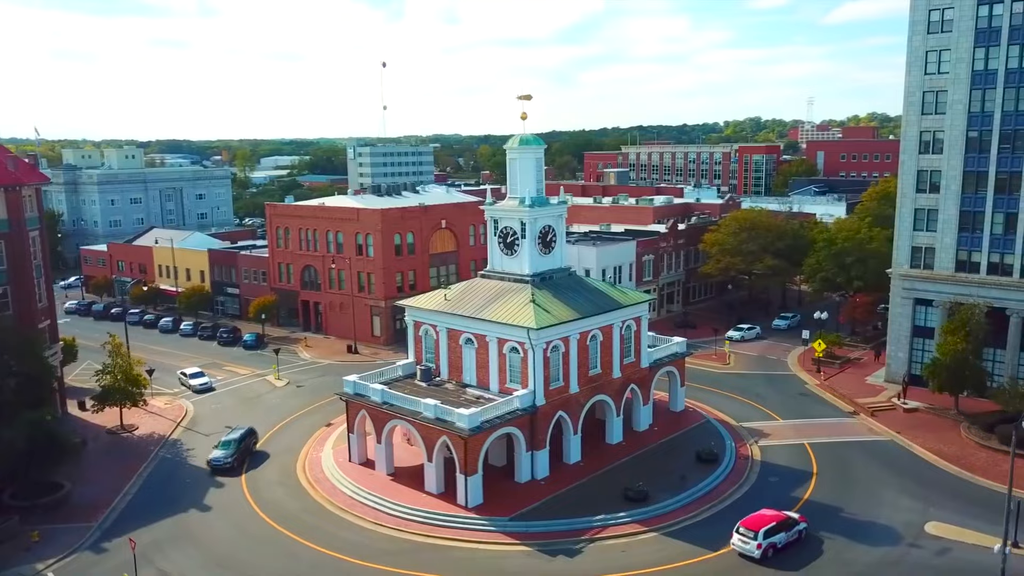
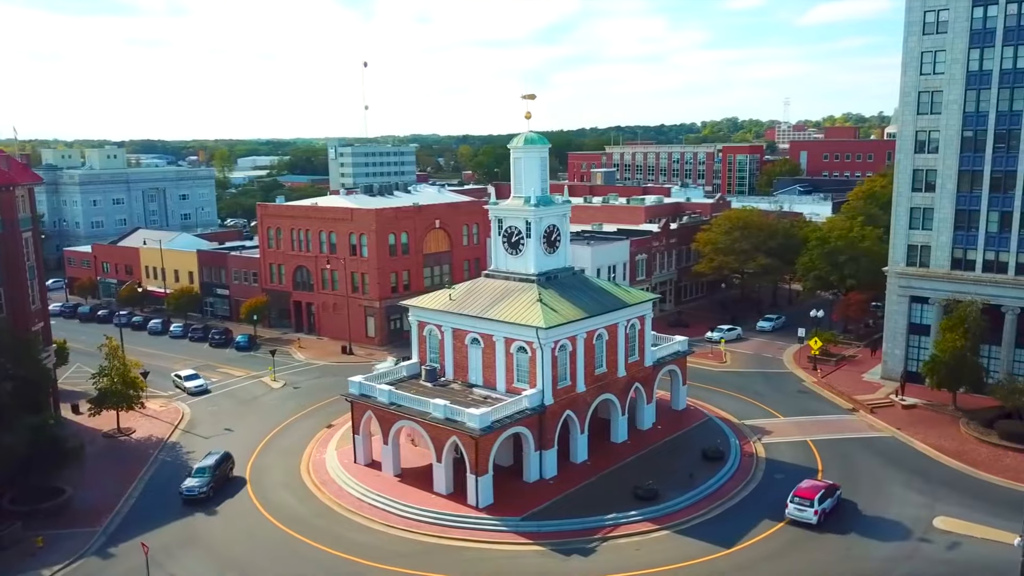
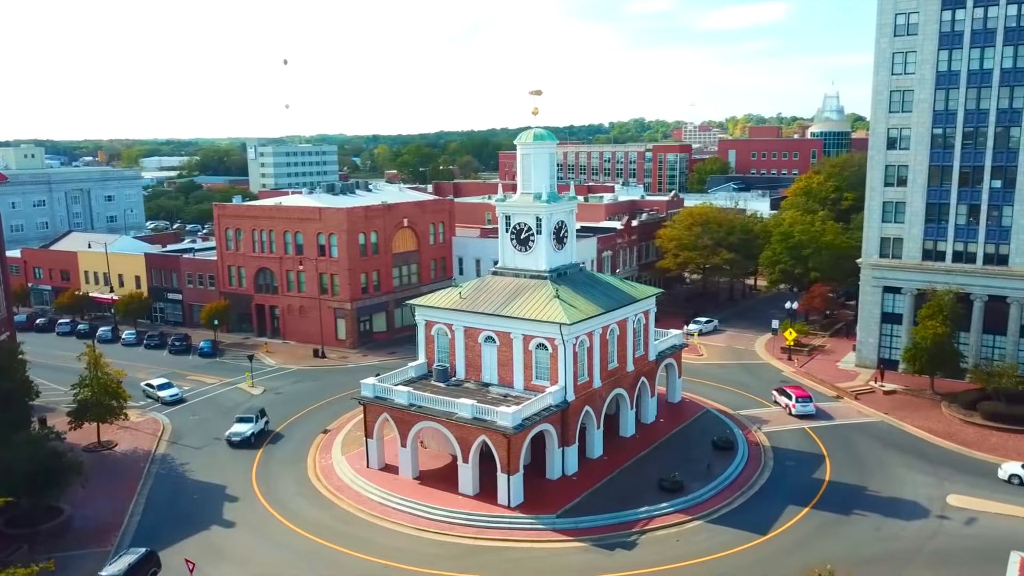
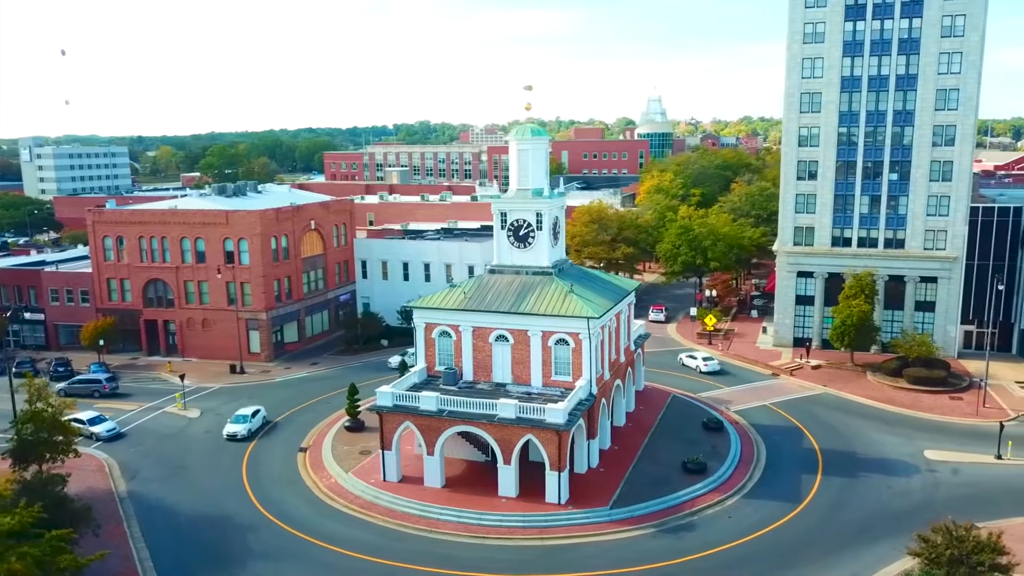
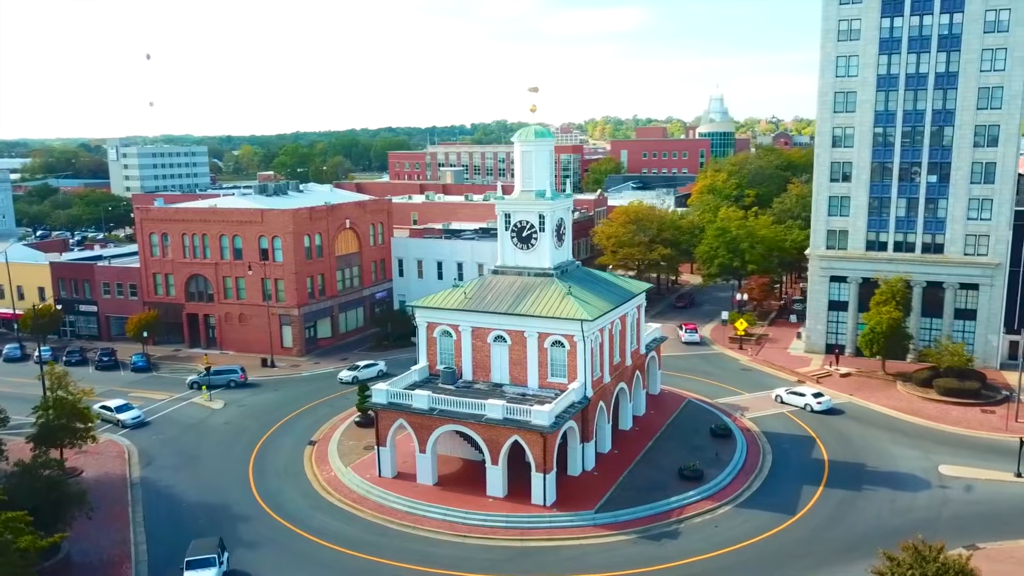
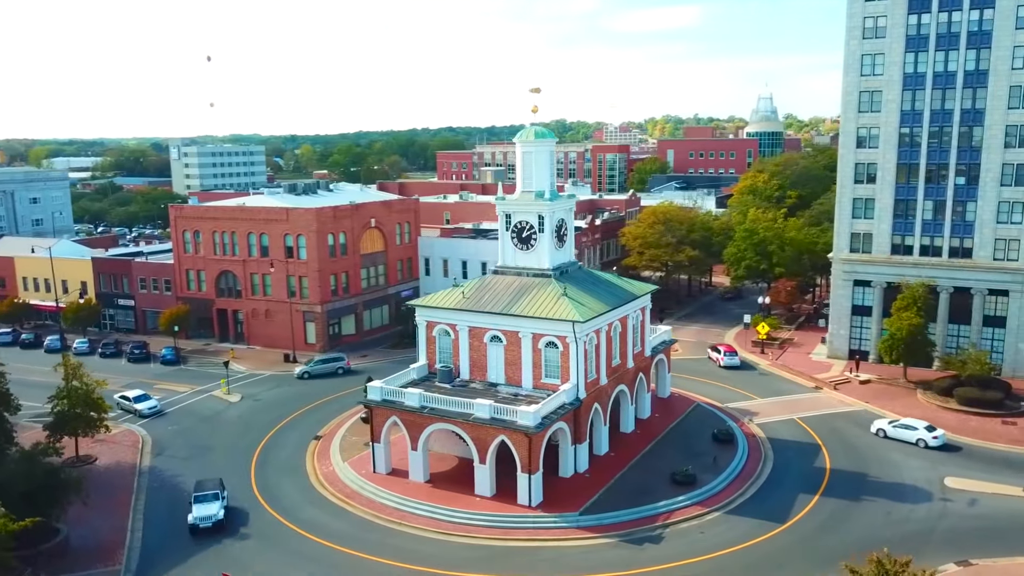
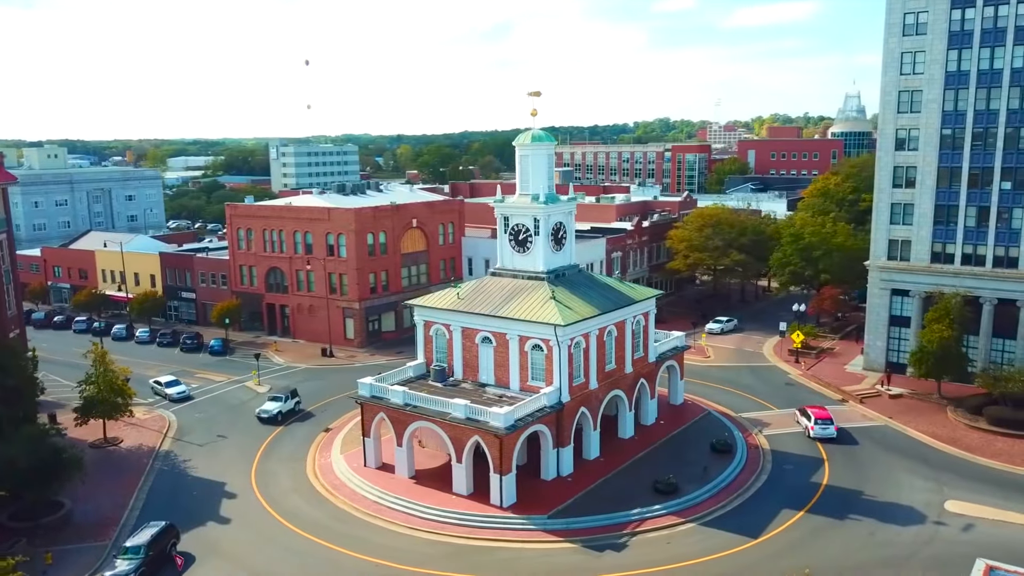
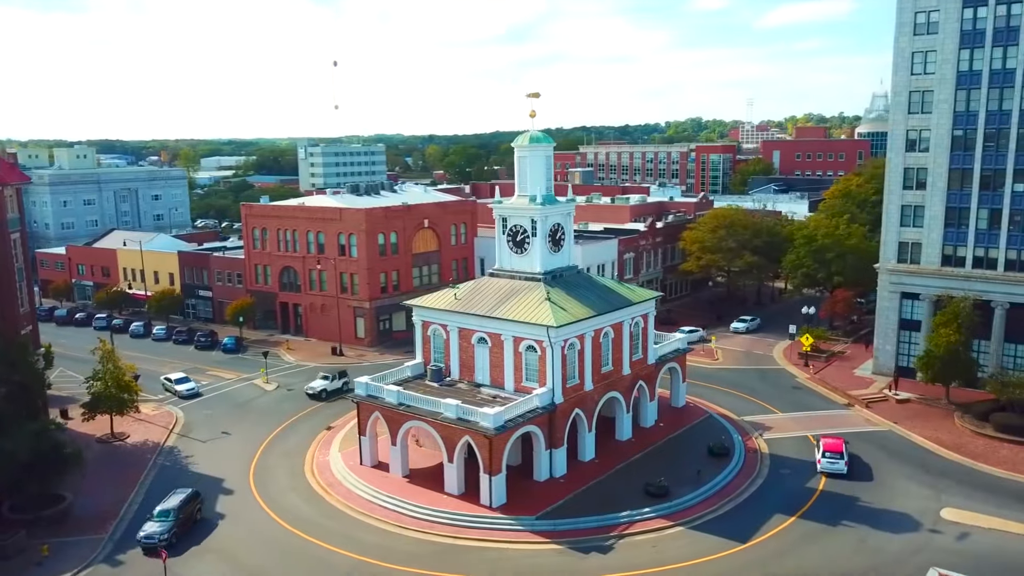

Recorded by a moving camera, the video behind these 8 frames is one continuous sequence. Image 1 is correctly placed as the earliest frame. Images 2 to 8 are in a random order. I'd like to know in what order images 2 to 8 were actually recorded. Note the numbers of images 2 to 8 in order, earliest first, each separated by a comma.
2, 8, 7, 3, 6, 5, 4
